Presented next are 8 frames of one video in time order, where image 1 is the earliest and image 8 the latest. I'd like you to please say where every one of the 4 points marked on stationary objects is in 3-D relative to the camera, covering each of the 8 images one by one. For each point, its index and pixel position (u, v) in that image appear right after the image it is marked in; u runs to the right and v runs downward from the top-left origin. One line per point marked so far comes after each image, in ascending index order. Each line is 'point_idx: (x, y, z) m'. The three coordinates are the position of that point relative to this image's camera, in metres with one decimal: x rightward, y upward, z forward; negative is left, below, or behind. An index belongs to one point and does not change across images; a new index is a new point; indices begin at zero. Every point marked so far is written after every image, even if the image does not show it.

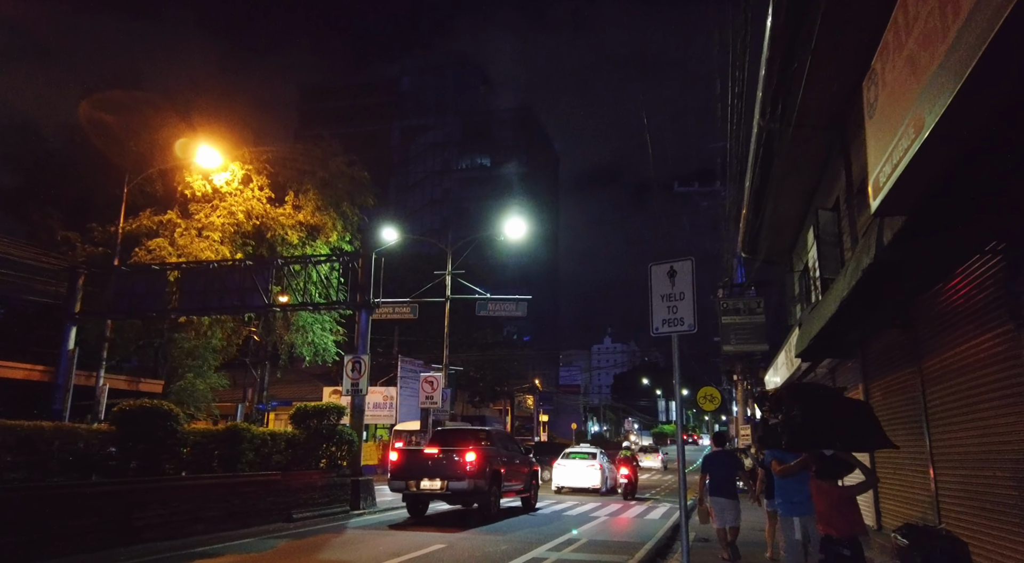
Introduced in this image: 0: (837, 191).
0: (+6.0, +1.6, +13.4) m
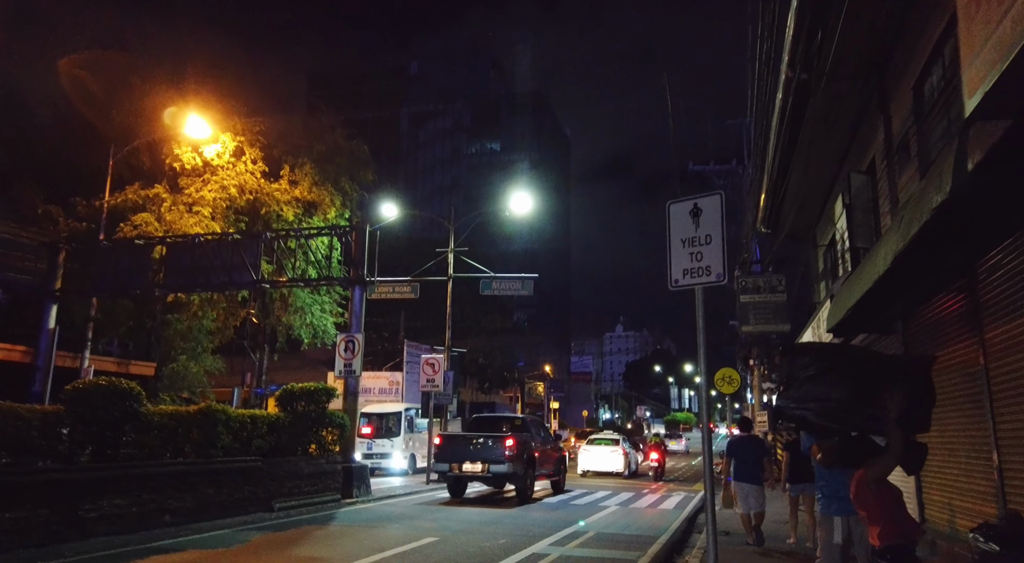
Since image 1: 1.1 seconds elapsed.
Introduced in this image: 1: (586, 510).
0: (+6.0, +2.1, +12.1) m
1: (+1.5, -4.7, +15.2) m
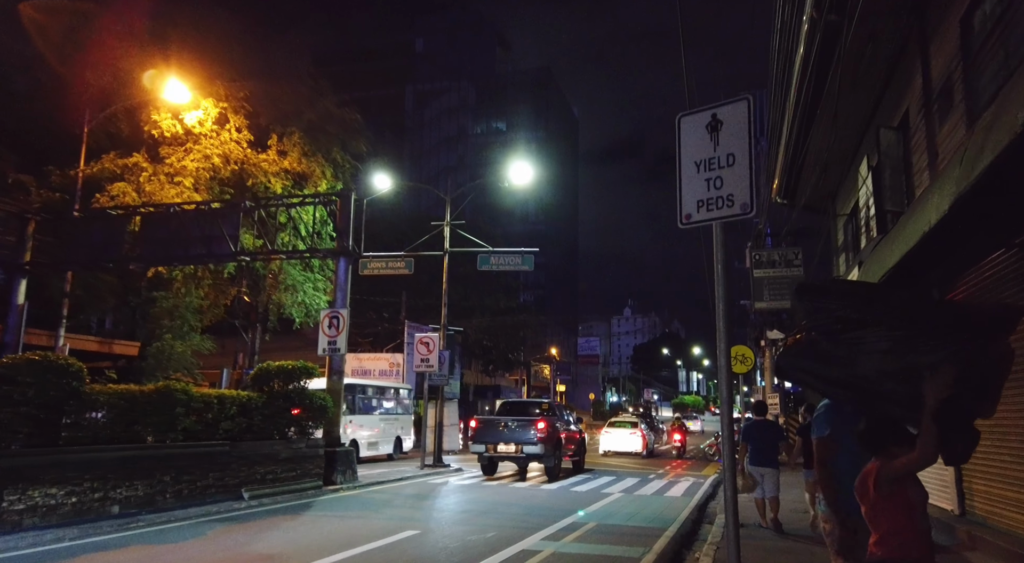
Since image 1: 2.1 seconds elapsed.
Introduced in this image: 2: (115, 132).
0: (+5.9, +2.6, +10.9) m
1: (+1.5, -4.2, +14.2) m
2: (-10.8, +4.1, +20.0) m
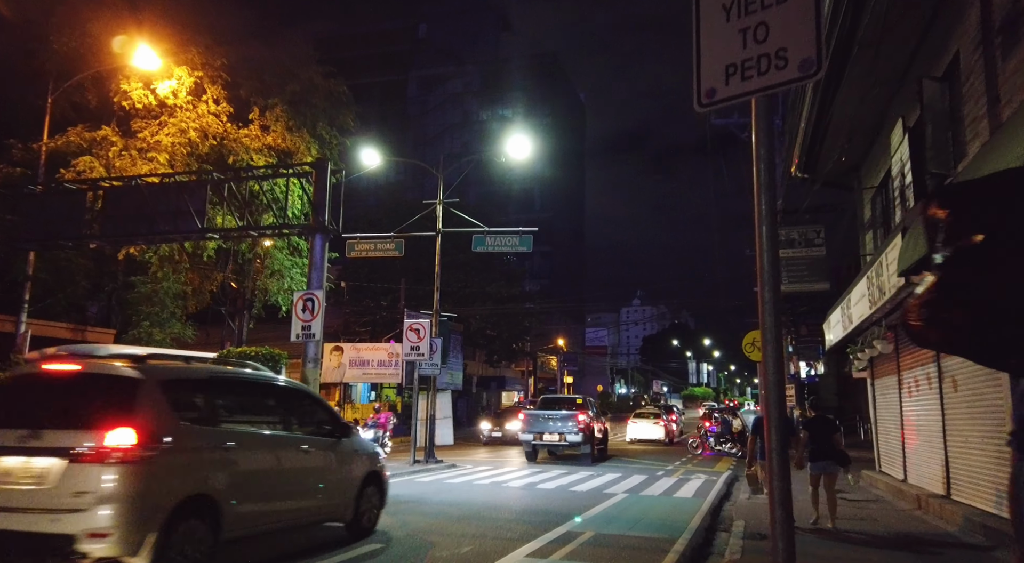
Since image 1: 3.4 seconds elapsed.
0: (+5.7, +3.0, +9.3) m
1: (+1.3, -3.8, +12.8) m
2: (-10.9, +4.5, +18.6) m
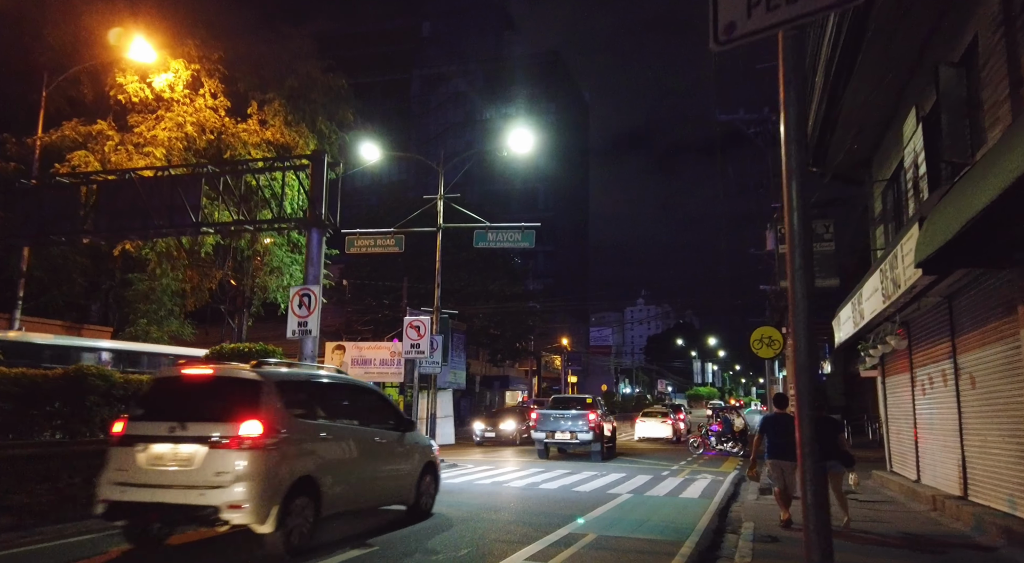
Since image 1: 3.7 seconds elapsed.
0: (+5.7, +3.1, +9.0) m
1: (+1.4, -3.7, +12.4) m
2: (-10.9, +4.6, +18.4) m
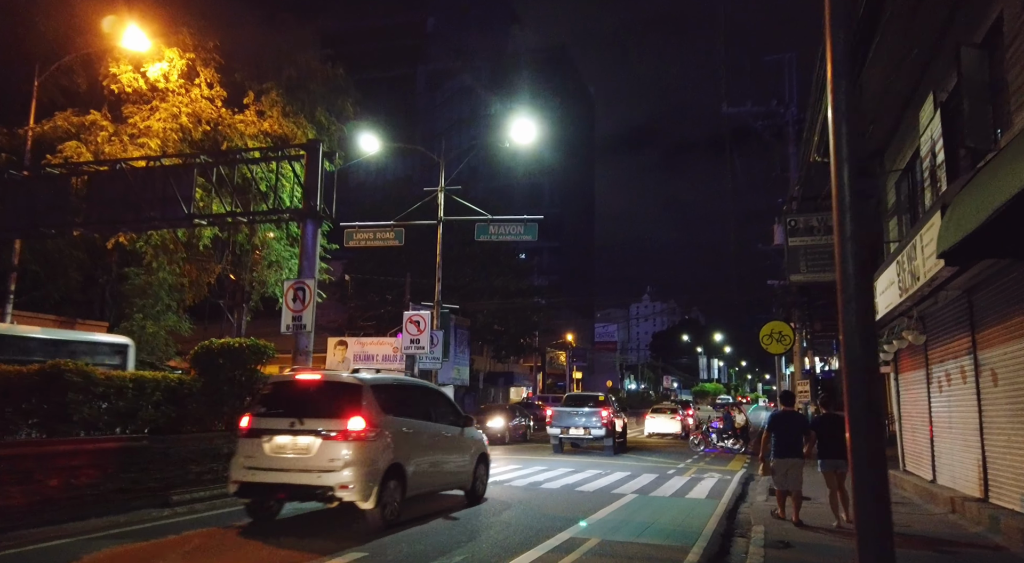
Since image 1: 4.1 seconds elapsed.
0: (+5.7, +3.2, +8.5) m
1: (+1.4, -3.6, +12.0) m
2: (-10.8, +4.7, +18.0) m
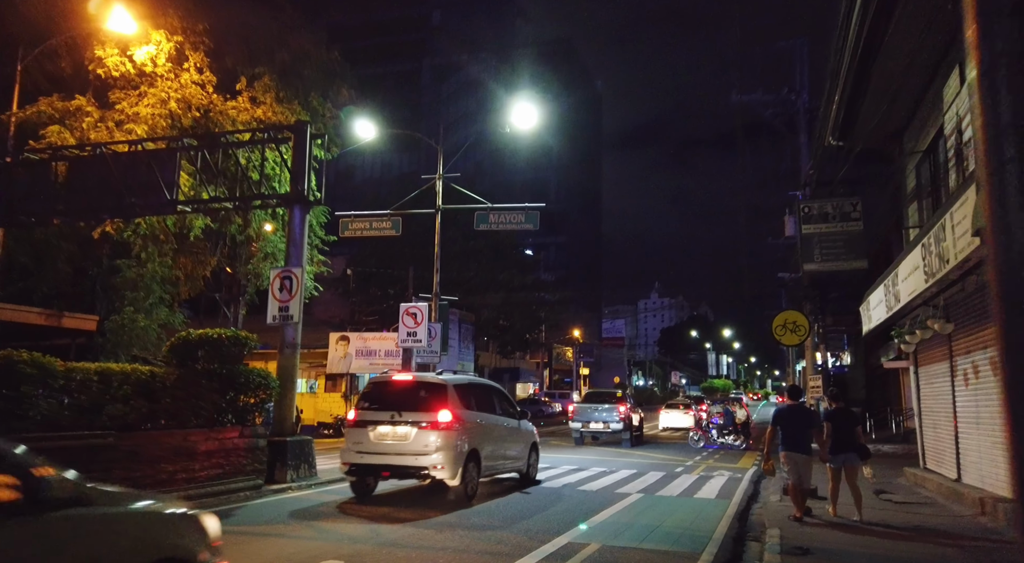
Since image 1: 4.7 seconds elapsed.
0: (+5.6, +3.4, +7.7) m
1: (+1.3, -3.4, +11.4) m
2: (-10.8, +4.9, +17.4) m
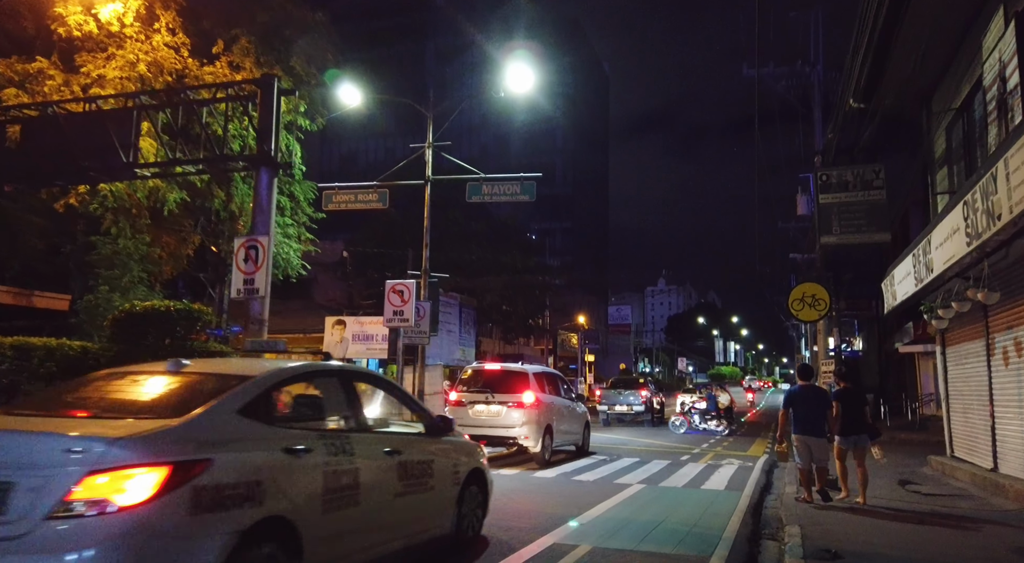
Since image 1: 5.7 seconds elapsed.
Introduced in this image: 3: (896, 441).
0: (+5.4, +3.8, +6.5) m
1: (+1.2, -2.9, +10.3) m
2: (-10.9, +5.5, +16.3) m
3: (+10.3, -4.3, +19.9) m
